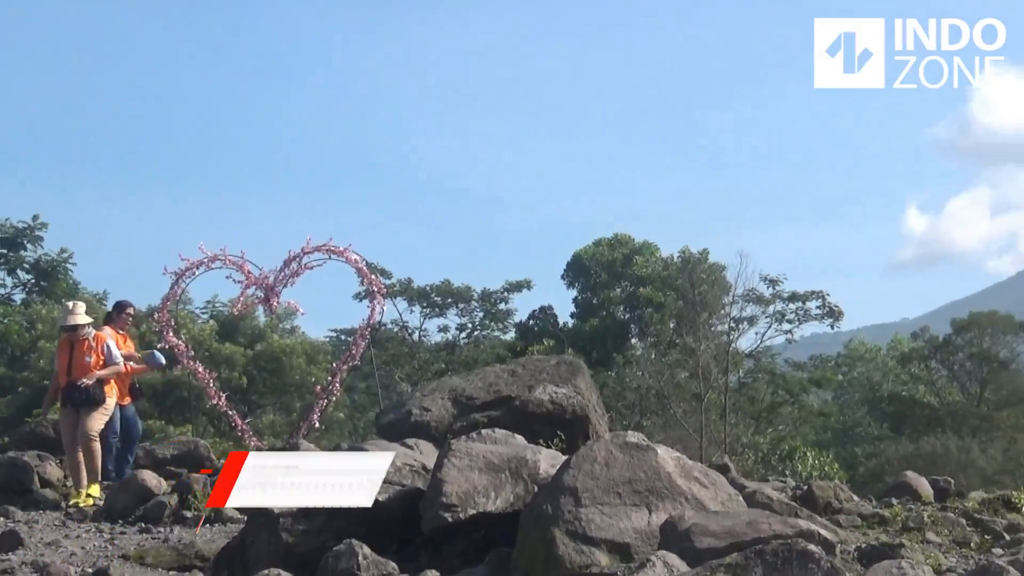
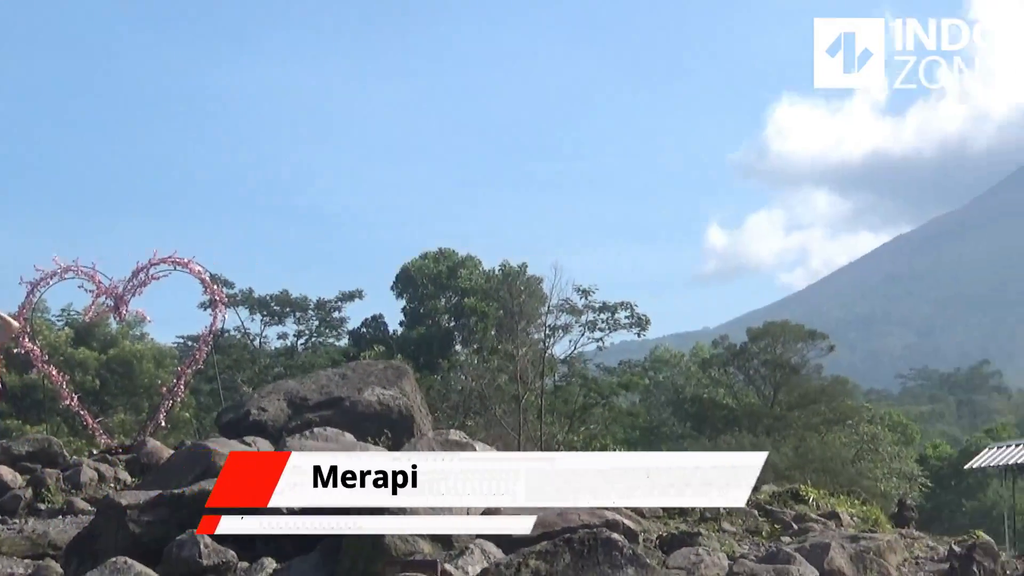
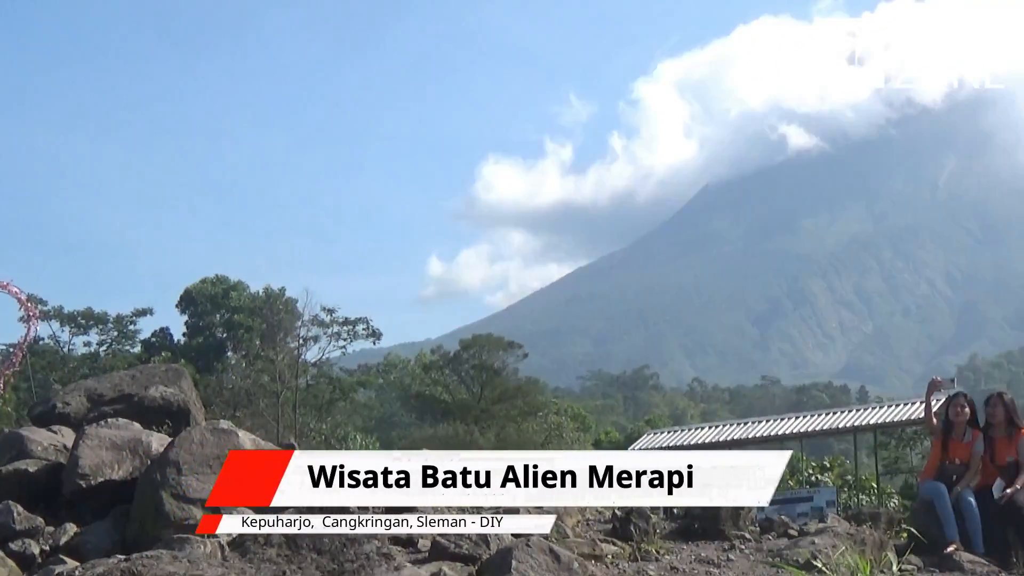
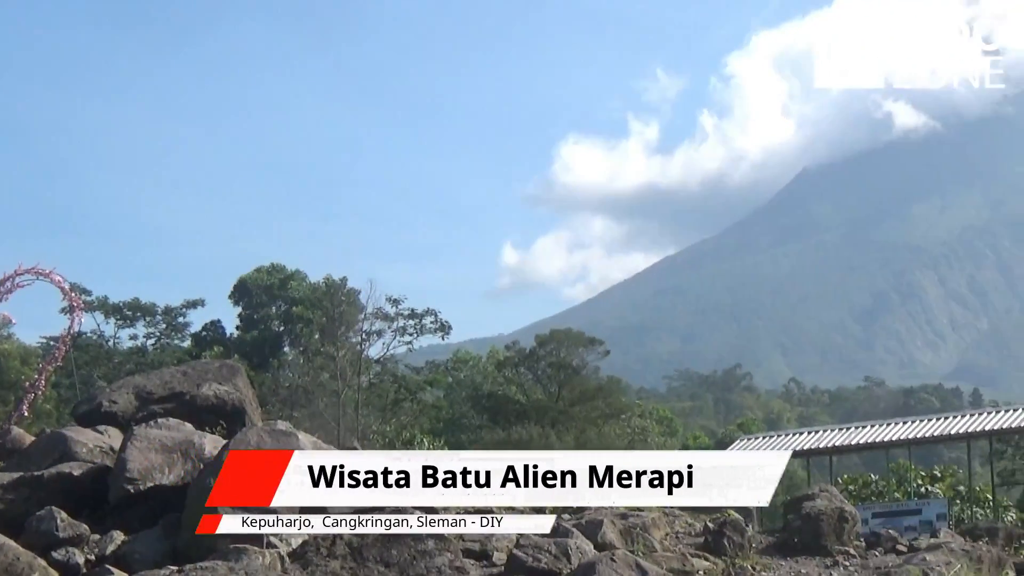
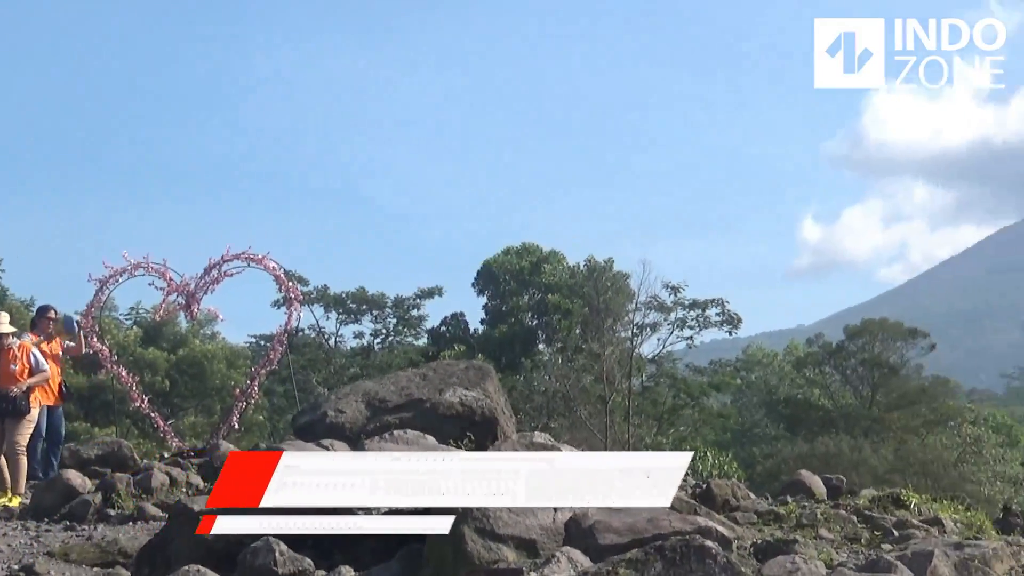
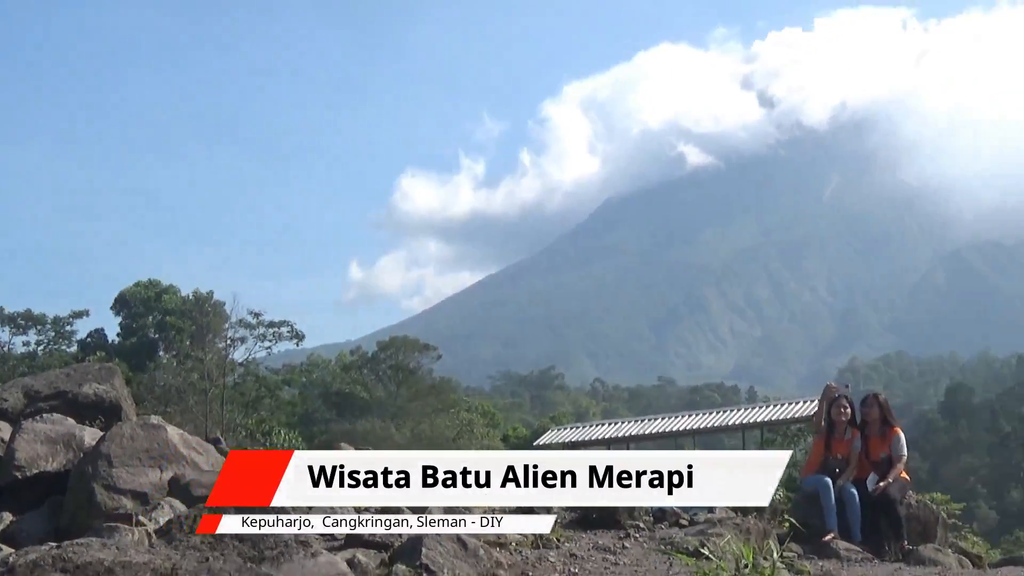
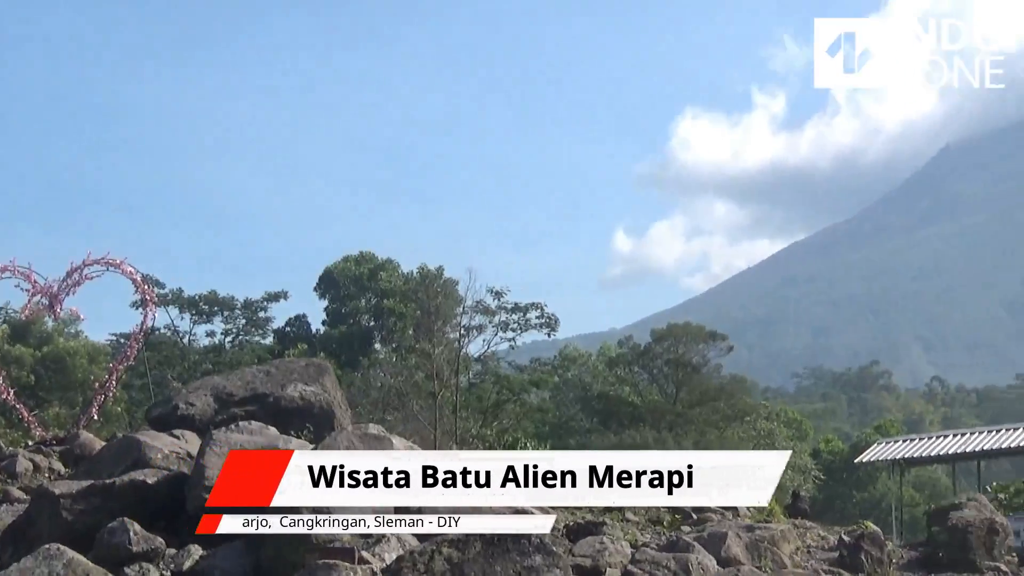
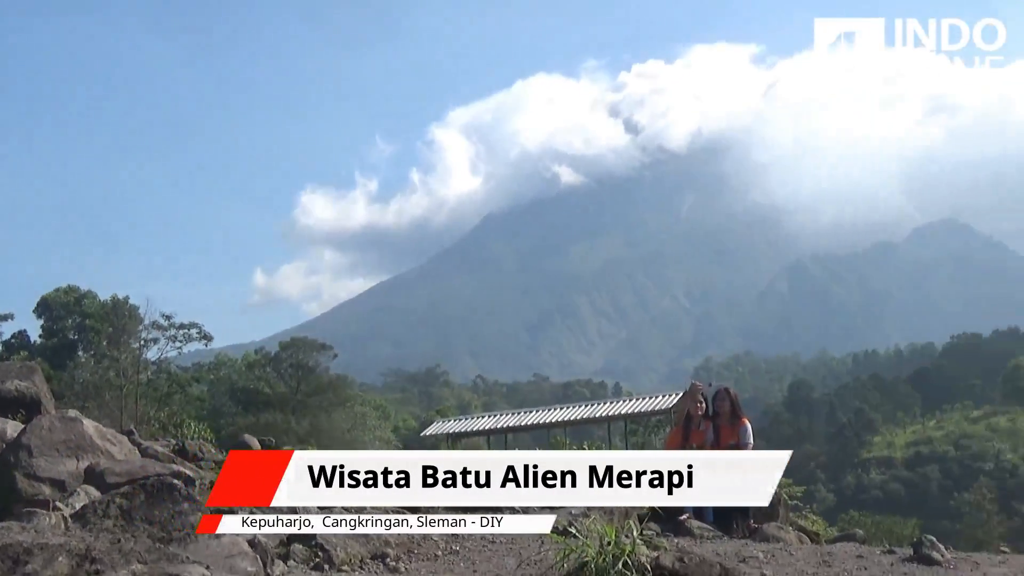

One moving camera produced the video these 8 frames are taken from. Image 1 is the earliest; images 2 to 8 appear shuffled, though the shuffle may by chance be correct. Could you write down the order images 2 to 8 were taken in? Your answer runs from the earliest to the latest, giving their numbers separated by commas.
5, 2, 7, 4, 3, 6, 8
